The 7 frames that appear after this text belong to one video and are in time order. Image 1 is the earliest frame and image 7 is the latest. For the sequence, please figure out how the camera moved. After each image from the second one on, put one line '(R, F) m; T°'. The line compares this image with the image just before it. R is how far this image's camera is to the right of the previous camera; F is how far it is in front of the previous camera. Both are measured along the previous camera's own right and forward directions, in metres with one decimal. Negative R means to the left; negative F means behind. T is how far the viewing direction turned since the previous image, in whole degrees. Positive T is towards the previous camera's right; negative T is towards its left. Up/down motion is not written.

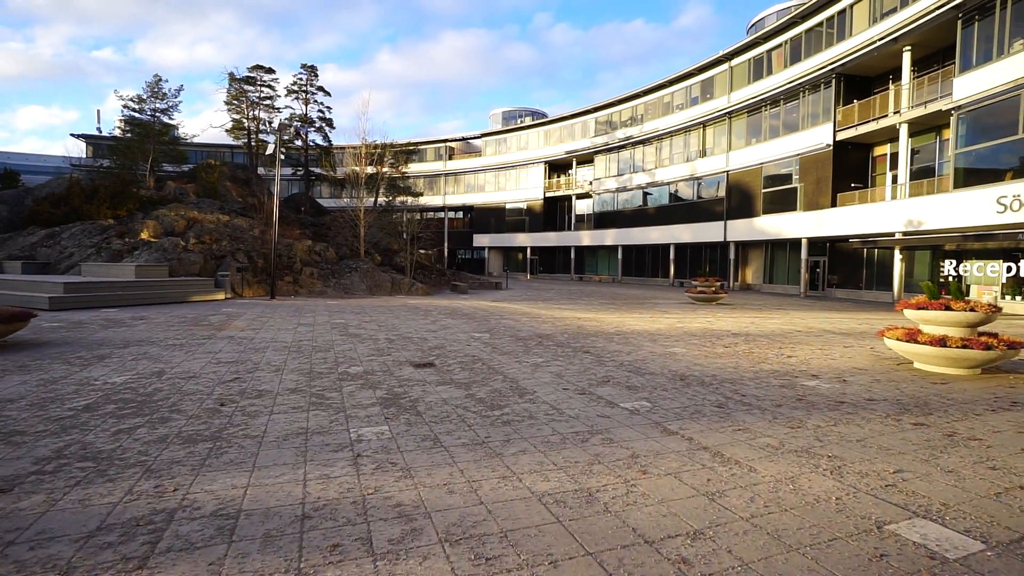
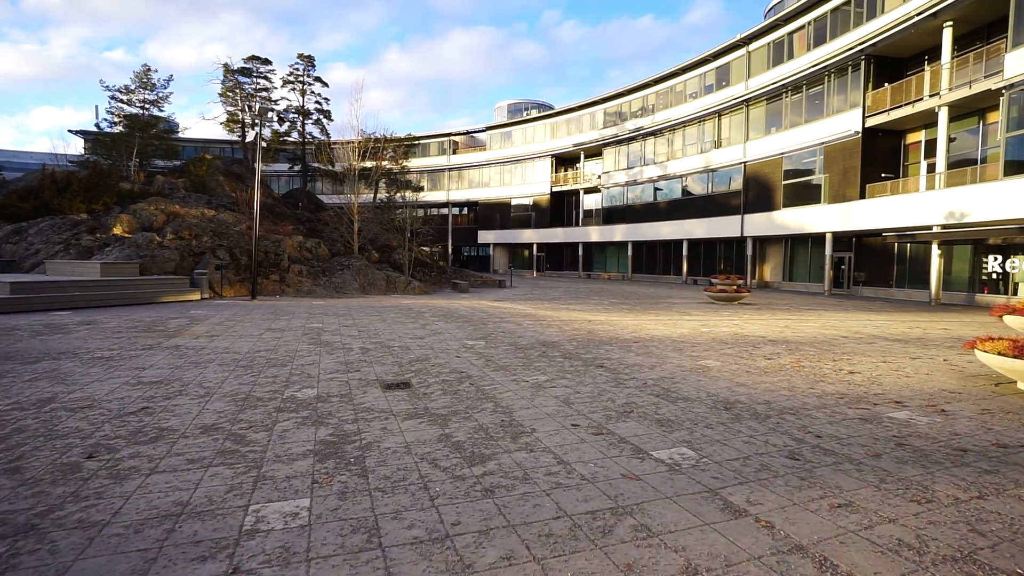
(+0.2, +1.8) m; -1°
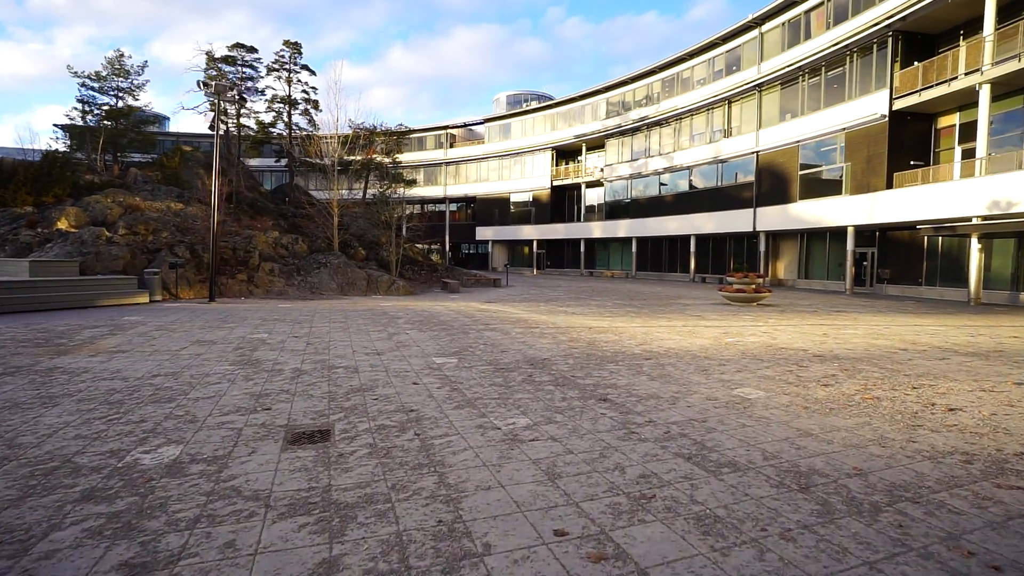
(+0.4, +2.2) m; 0°
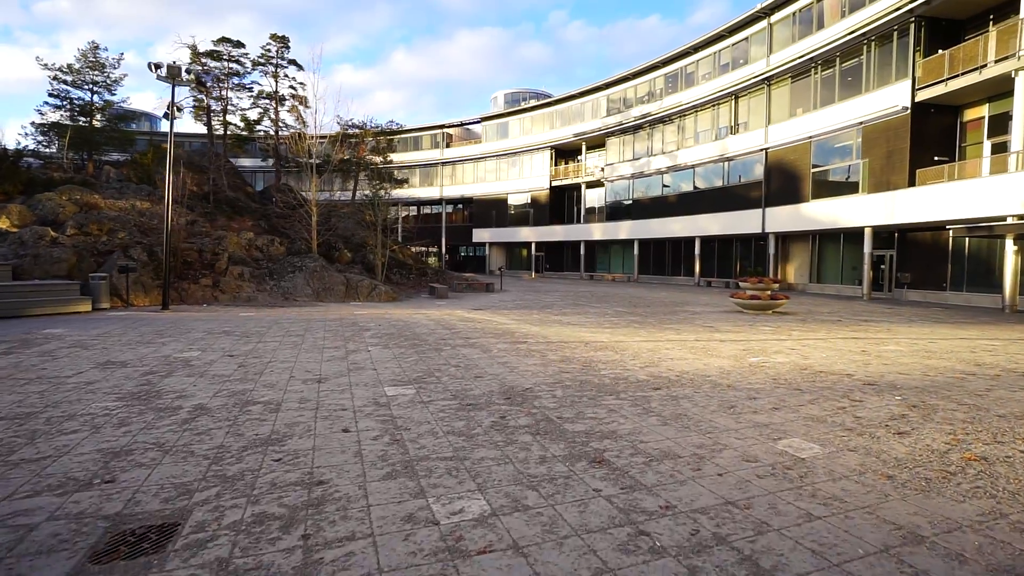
(+0.4, +1.8) m; 0°
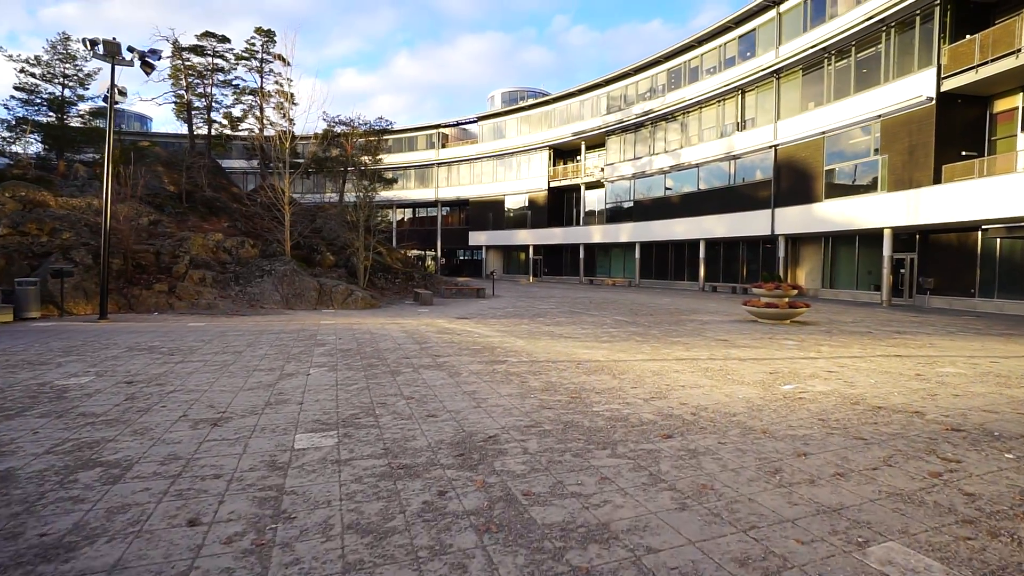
(+0.4, +1.8) m; 0°
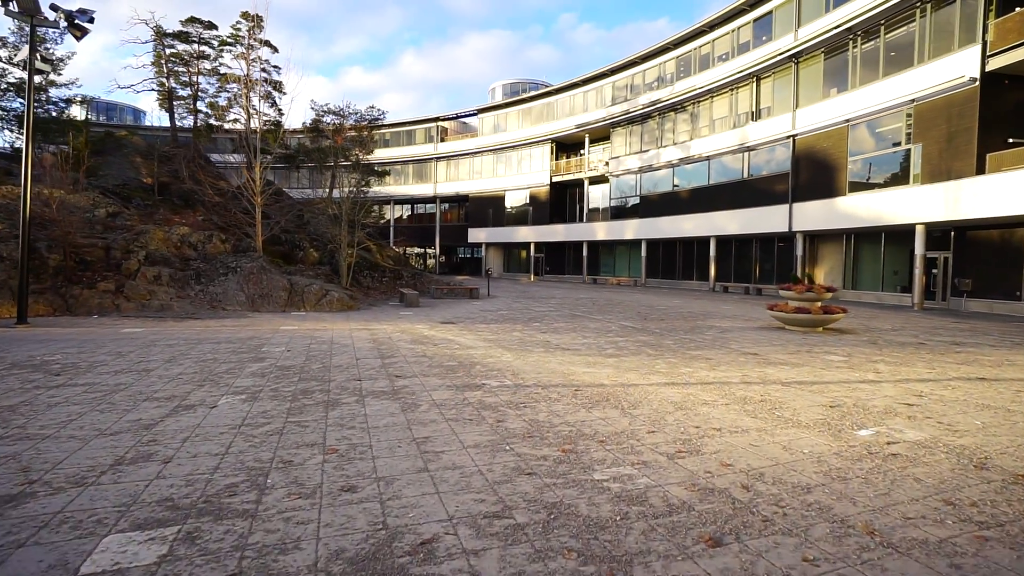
(+0.3, +2.0) m; 0°
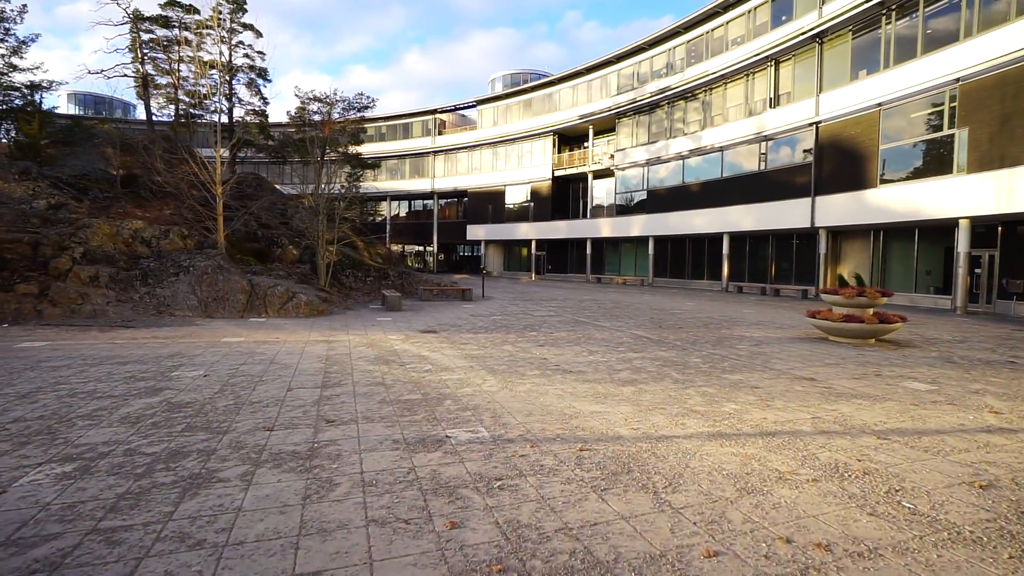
(+0.2, +2.3) m; 0°
